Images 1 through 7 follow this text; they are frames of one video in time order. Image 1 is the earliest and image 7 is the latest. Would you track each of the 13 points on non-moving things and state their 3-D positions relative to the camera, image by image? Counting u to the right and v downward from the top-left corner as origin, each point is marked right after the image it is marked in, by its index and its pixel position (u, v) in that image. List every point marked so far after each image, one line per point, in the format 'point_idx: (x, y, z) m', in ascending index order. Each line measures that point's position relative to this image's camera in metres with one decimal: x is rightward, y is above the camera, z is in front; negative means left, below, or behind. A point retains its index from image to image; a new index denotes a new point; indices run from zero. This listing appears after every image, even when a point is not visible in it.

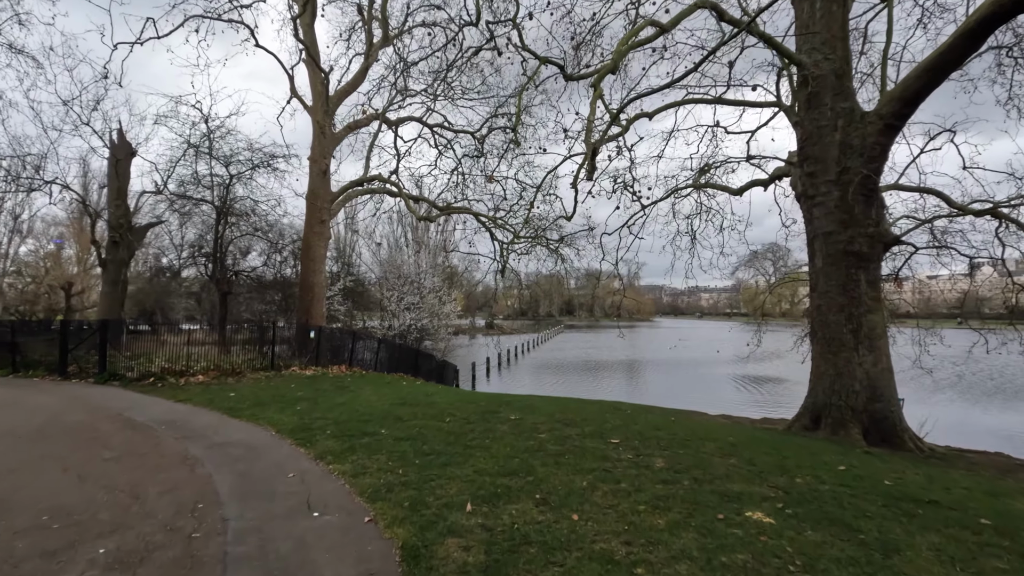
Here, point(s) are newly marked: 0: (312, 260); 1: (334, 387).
0: (-7.3, +1.0, +19.4) m
1: (-3.6, -2.0, +10.8) m
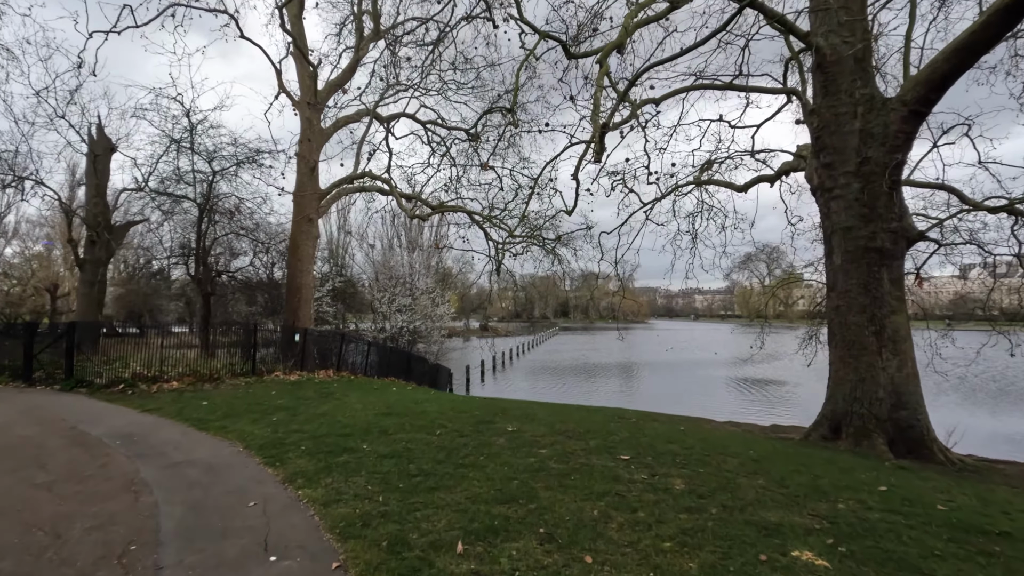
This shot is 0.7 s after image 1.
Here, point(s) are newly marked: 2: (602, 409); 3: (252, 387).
0: (-7.5, +1.0, +18.7) m
1: (-3.7, -2.0, +10.1) m
2: (+1.9, -2.5, +10.8) m
3: (-5.3, -2.0, +10.9) m
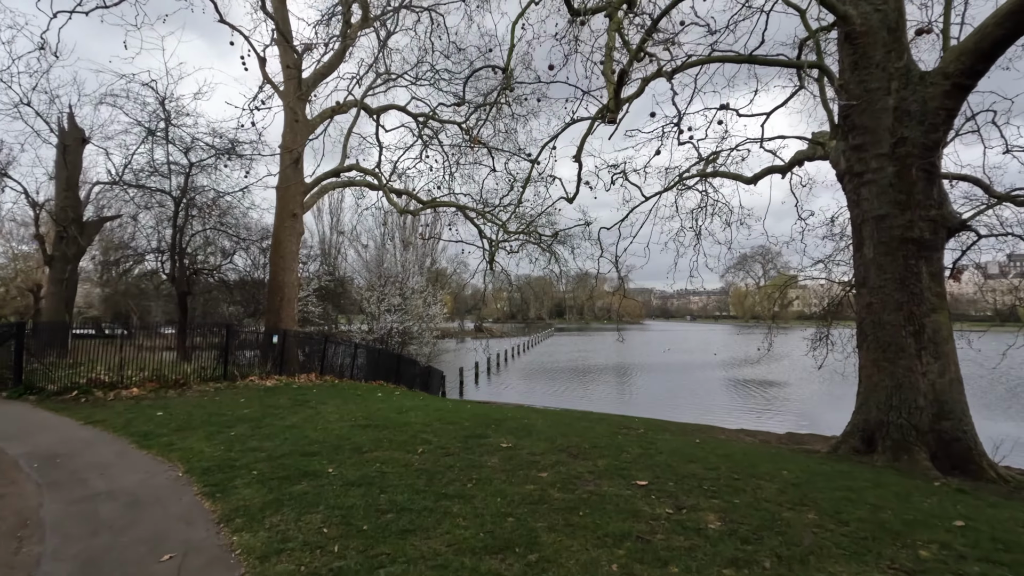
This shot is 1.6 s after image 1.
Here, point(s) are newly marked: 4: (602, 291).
0: (-7.7, +1.0, +17.7) m
1: (-3.8, -2.0, +9.2) m
2: (+1.8, -2.4, +9.9) m
3: (-5.4, -2.0, +9.9) m
4: (+1.8, -0.1, +11.2) m
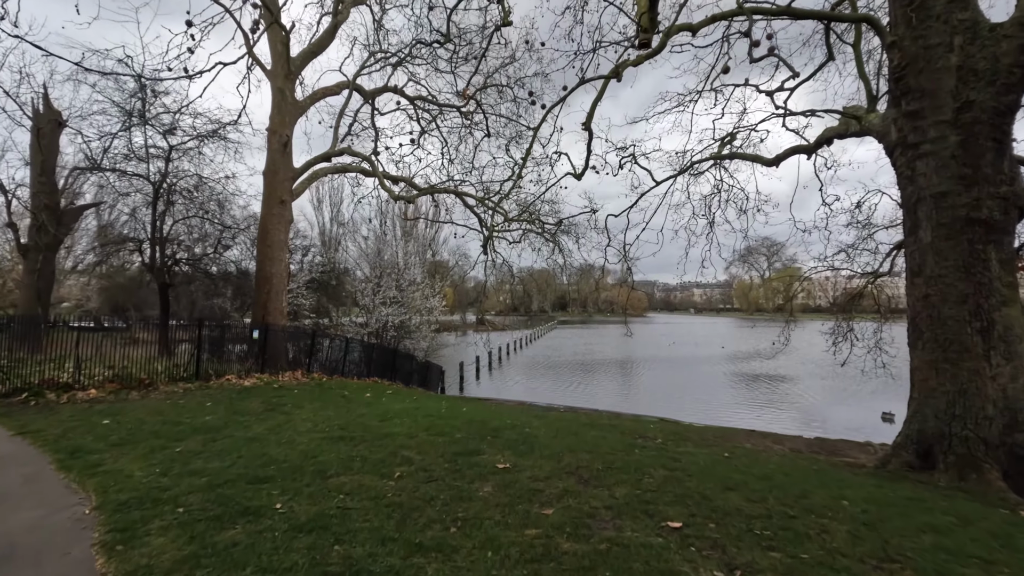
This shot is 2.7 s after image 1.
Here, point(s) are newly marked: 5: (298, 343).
0: (-7.6, +1.3, +16.7) m
1: (-3.8, -1.8, +8.2) m
2: (+1.8, -2.3, +8.8) m
3: (-5.4, -1.8, +8.9) m
4: (+1.8, +0.1, +10.1) m
5: (-5.9, -1.5, +15.2) m
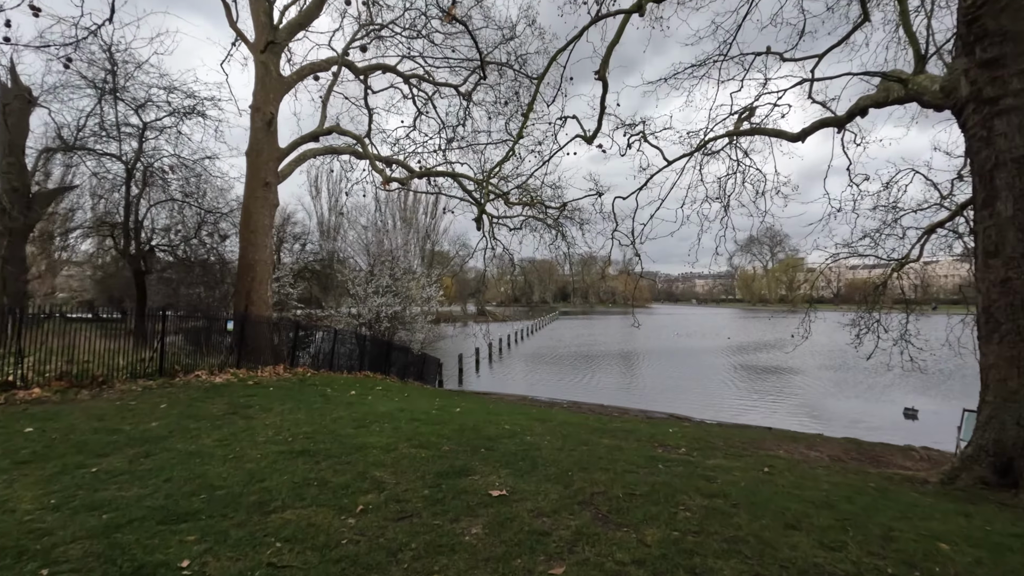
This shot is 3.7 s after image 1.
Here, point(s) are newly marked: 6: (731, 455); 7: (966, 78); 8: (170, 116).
0: (-7.6, +1.7, +15.6) m
1: (-3.8, -1.6, +7.1) m
2: (+1.7, -2.0, +7.8) m
3: (-5.4, -1.6, +7.9) m
4: (+1.8, +0.3, +9.1) m
5: (-5.9, -1.2, +14.2) m
6: (+2.5, -1.9, +6.1) m
7: (+5.1, +2.4, +5.9) m
8: (-9.8, +4.9, +15.2) m
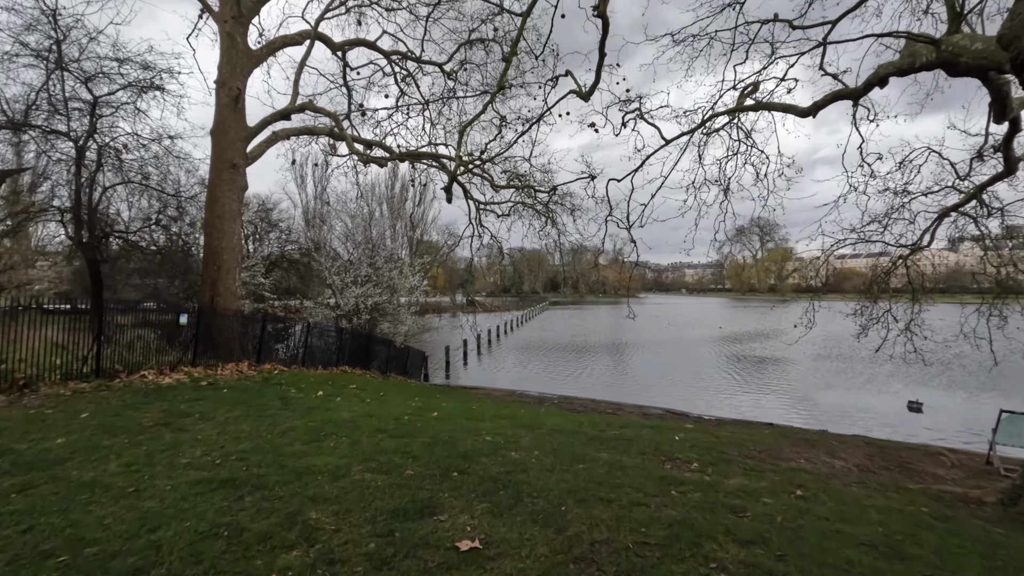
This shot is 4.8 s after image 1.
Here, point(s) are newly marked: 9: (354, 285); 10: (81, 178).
0: (-8.0, +1.9, +14.4) m
1: (-4.0, -1.5, +6.1) m
2: (+1.5, -1.9, +6.9) m
3: (-5.6, -1.4, +6.8) m
4: (+1.6, +0.5, +8.1) m
5: (-6.3, -1.0, +13.1) m
6: (+2.3, -1.8, +5.2) m
7: (+4.9, +2.5, +5.0) m
8: (-10.2, +5.2, +13.9) m
9: (-5.8, +0.1, +19.7) m
10: (-10.7, +2.7, +12.9) m
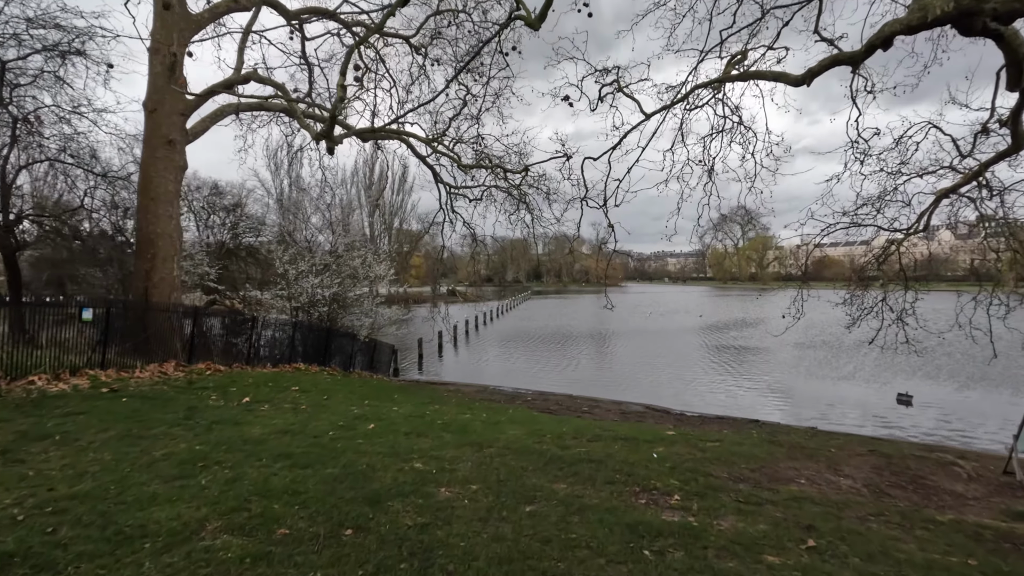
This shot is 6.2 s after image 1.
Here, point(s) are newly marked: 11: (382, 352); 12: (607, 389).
0: (-8.8, +2.2, +13.0) m
1: (-4.5, -1.4, +4.9) m
2: (+1.0, -1.7, +5.8) m
3: (-6.2, -1.3, +5.5) m
4: (+1.0, +0.7, +7.0) m
5: (-7.0, -0.7, +11.7) m
6: (+1.8, -1.7, +4.1) m
7: (+4.4, +2.6, +3.9) m
8: (-11.0, +5.4, +12.3) m
9: (-6.7, +0.5, +18.3) m
10: (-11.4, +2.9, +11.4) m
11: (-4.7, -2.3, +19.1) m
12: (+3.2, -3.5, +18.1) m
